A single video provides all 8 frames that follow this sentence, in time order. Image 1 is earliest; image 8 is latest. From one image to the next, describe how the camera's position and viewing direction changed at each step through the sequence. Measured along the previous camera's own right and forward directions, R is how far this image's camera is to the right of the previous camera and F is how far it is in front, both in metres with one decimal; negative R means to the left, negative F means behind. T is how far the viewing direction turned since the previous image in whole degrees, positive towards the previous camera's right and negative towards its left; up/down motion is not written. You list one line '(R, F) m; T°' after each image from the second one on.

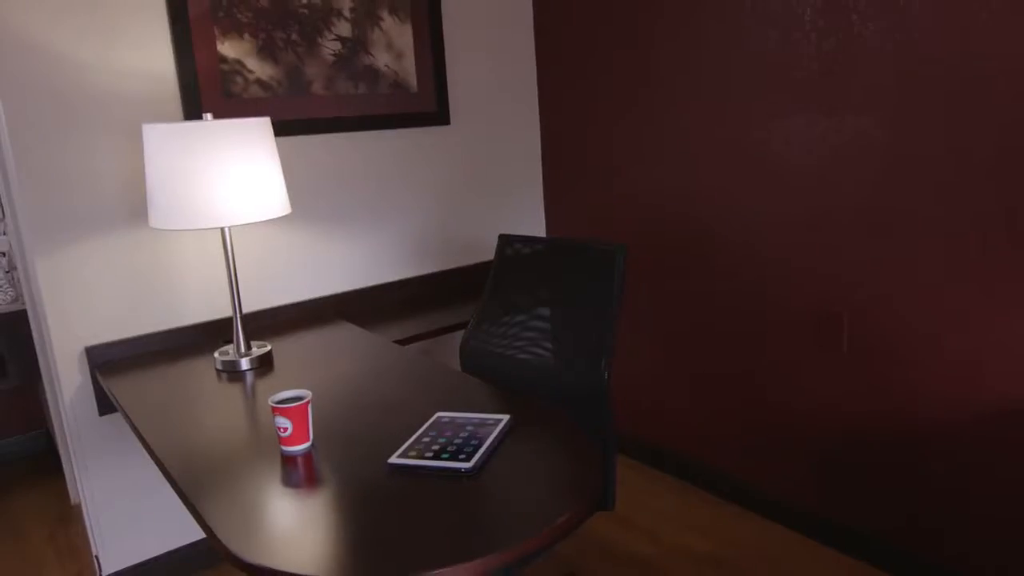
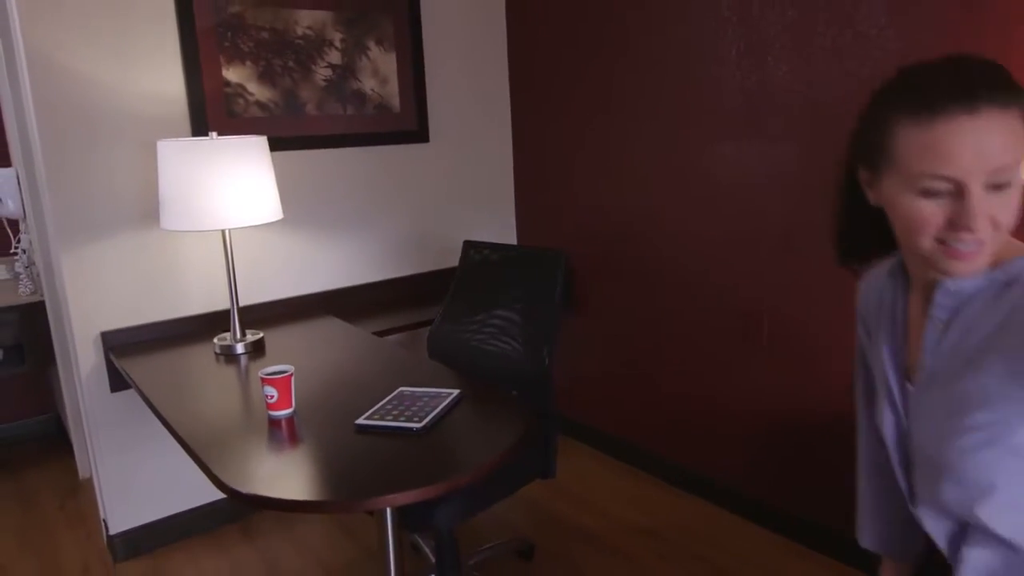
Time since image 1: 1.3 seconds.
(+0.1, -0.3) m; 0°
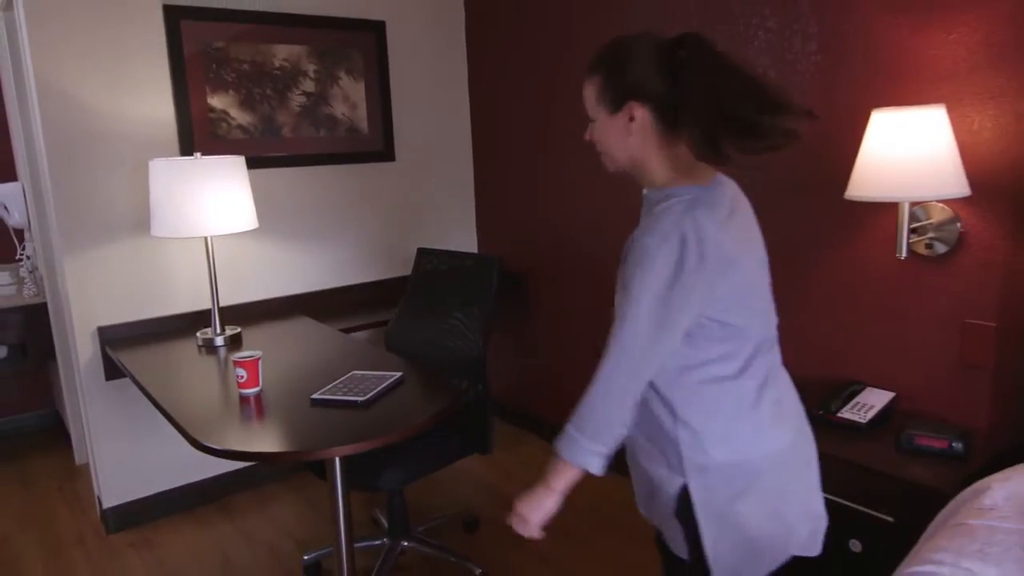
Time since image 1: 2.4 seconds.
(+0.2, -0.3) m; 0°
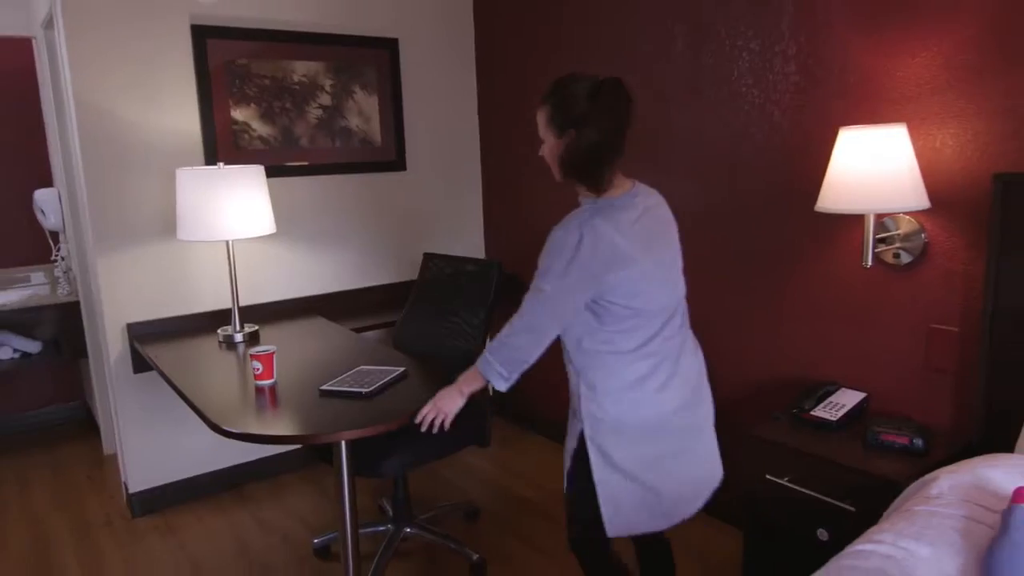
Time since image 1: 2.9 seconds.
(+0.1, -0.1) m; -2°
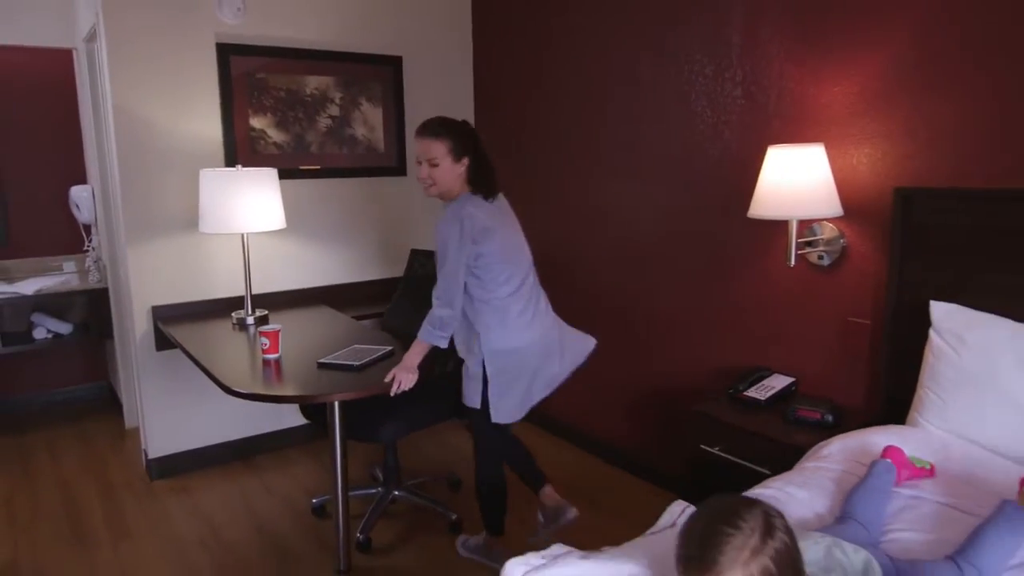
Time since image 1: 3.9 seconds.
(+0.1, -0.3) m; -1°
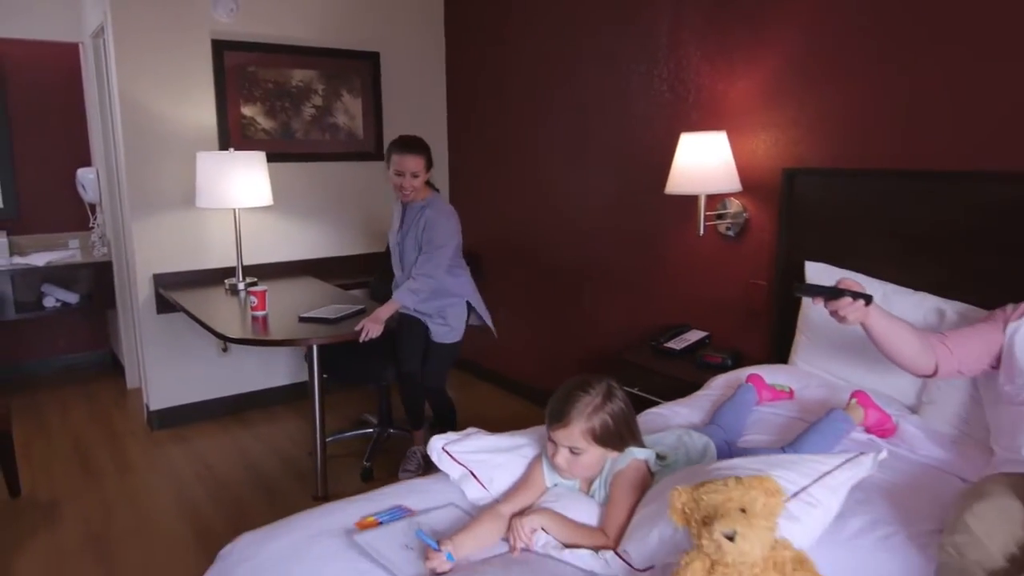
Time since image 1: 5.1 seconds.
(+0.1, -0.4) m; +1°
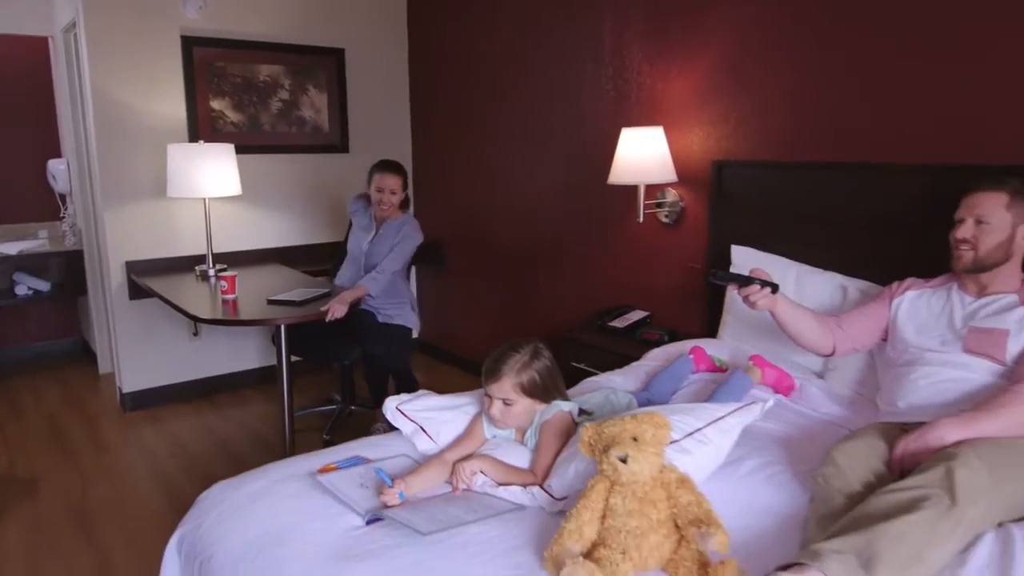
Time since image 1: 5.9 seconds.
(+0.1, -0.2) m; +2°
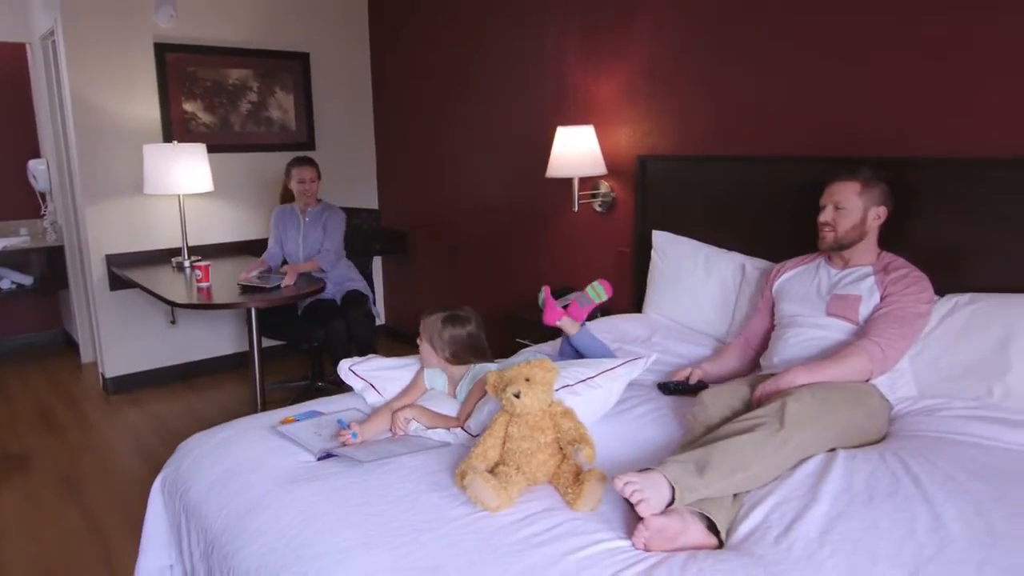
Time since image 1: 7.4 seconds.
(+0.1, -0.3) m; +2°
